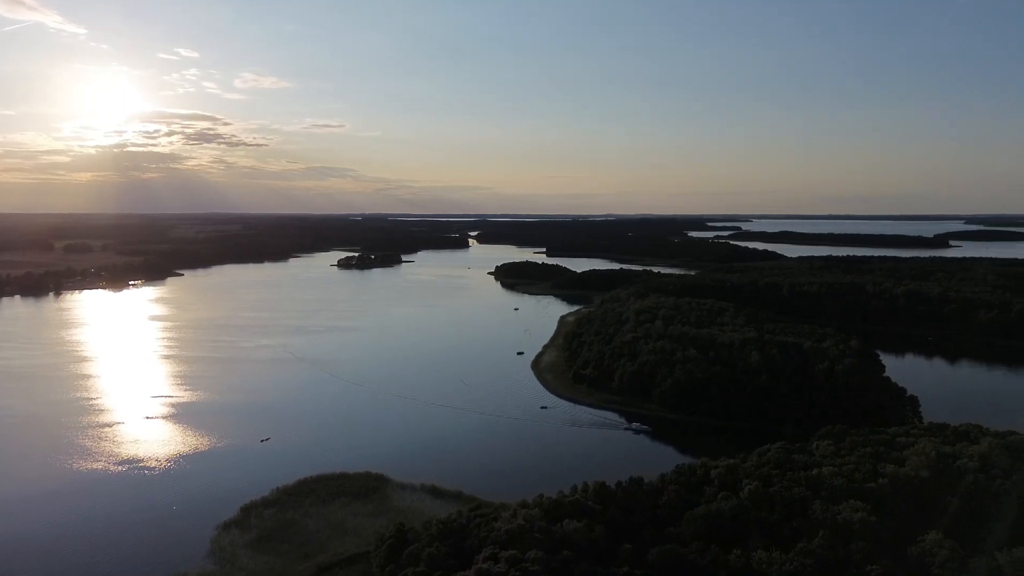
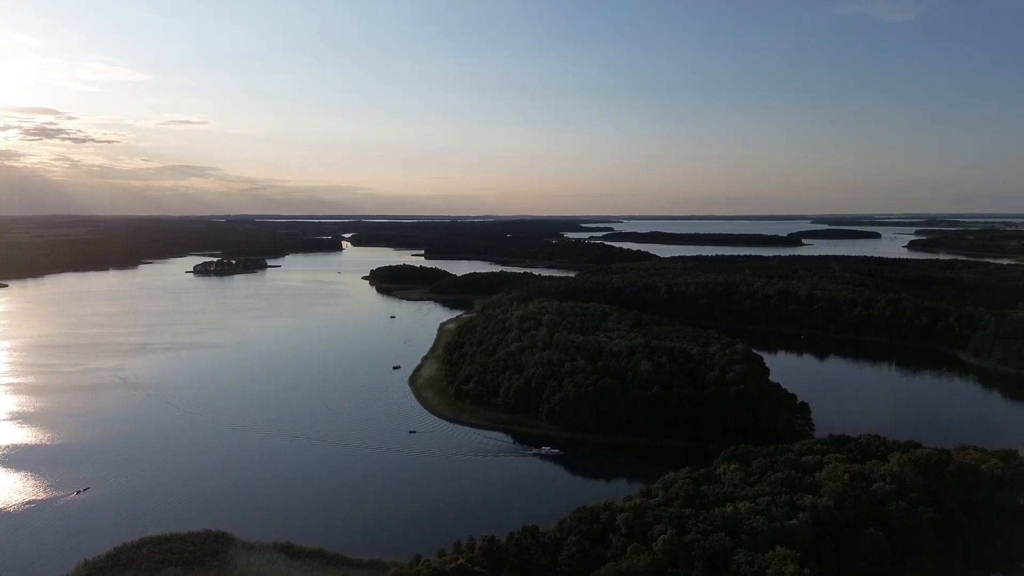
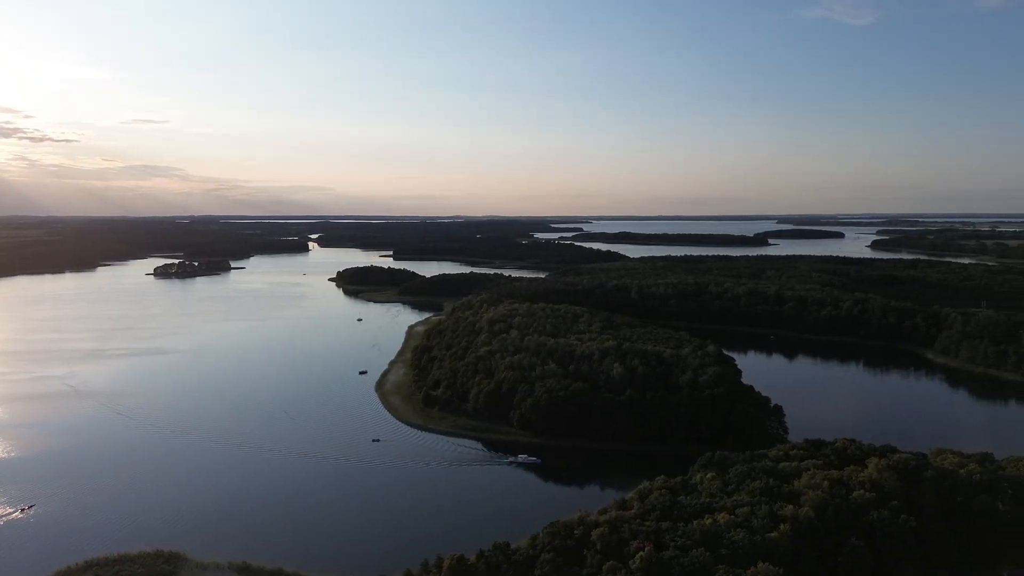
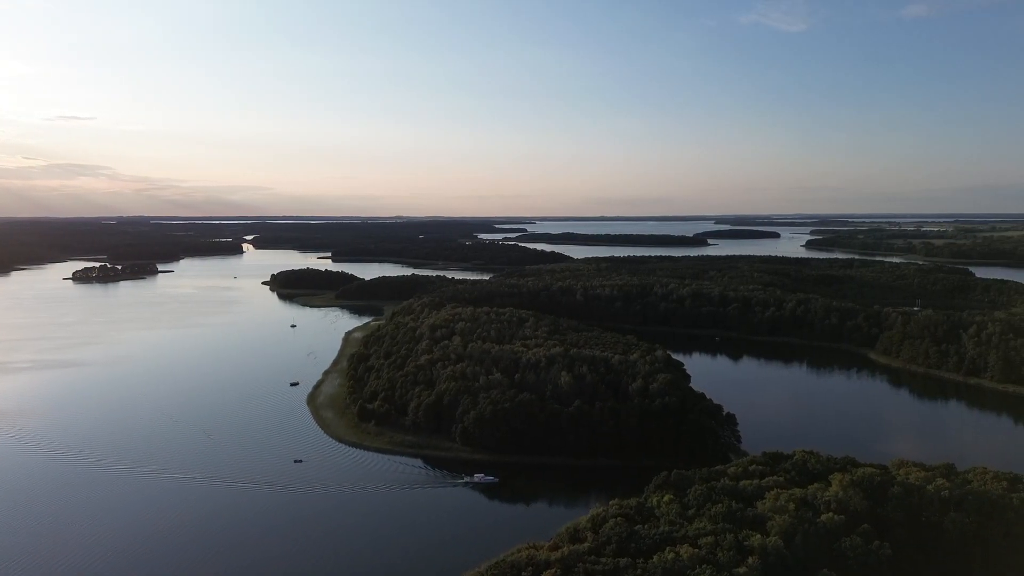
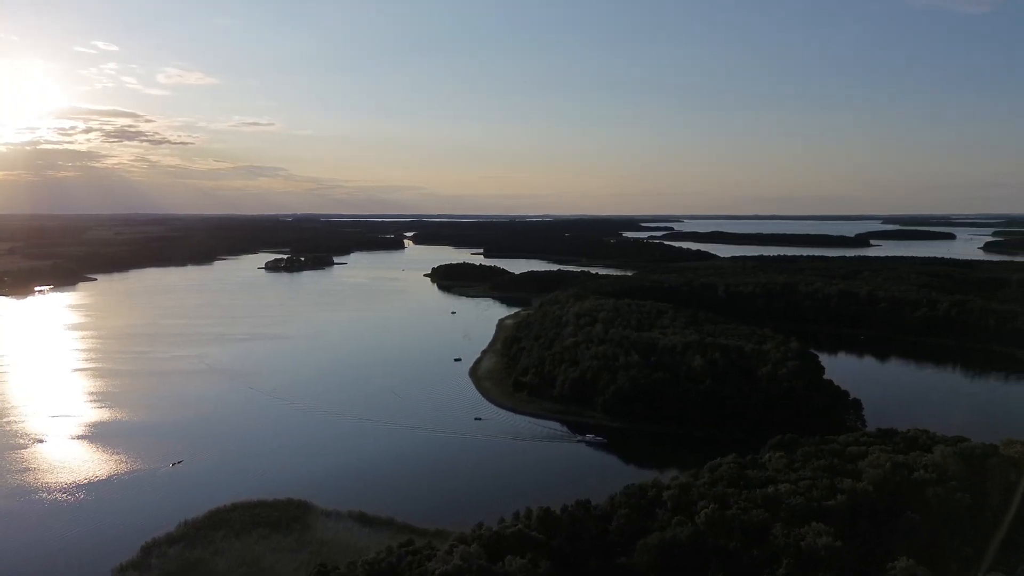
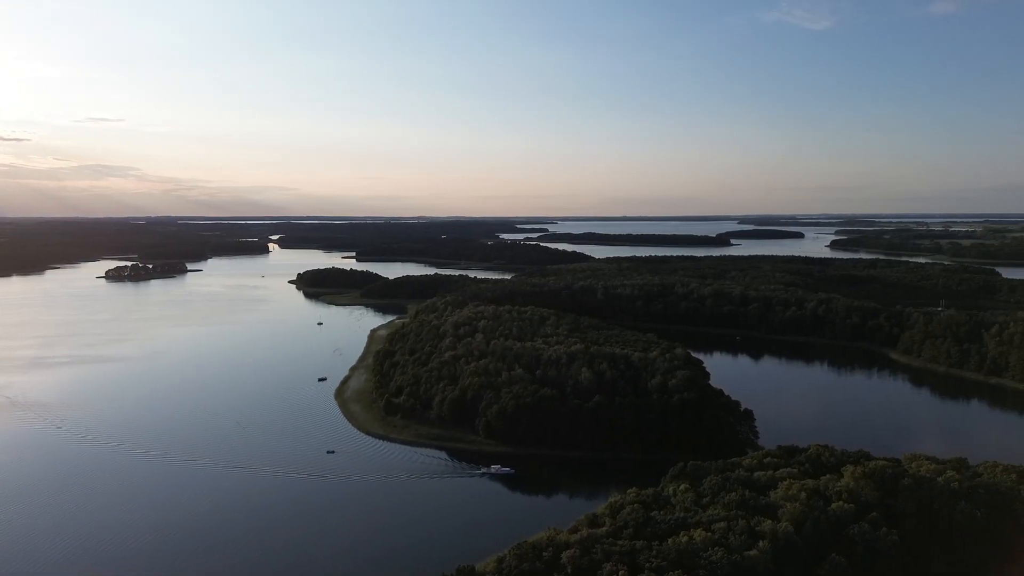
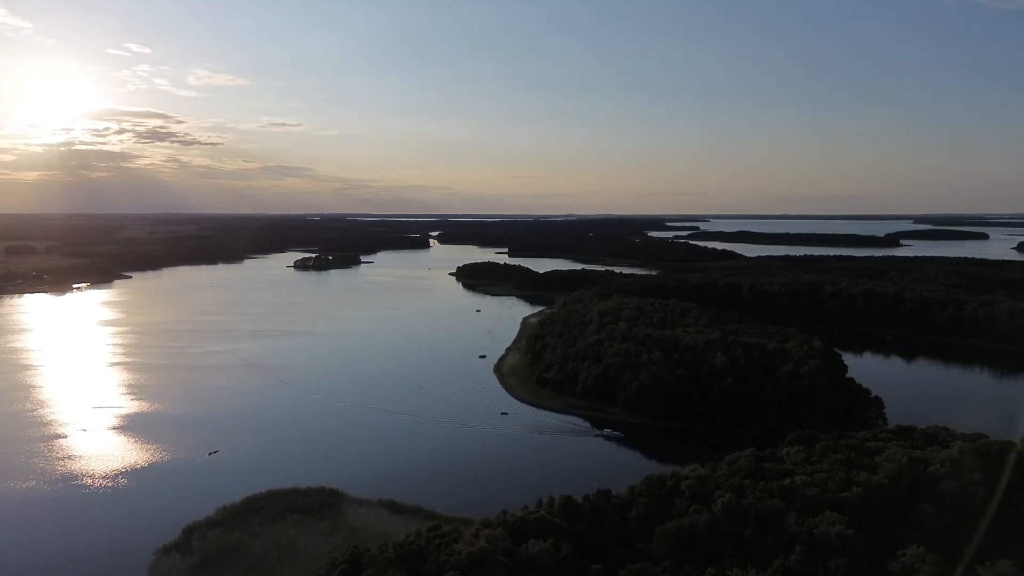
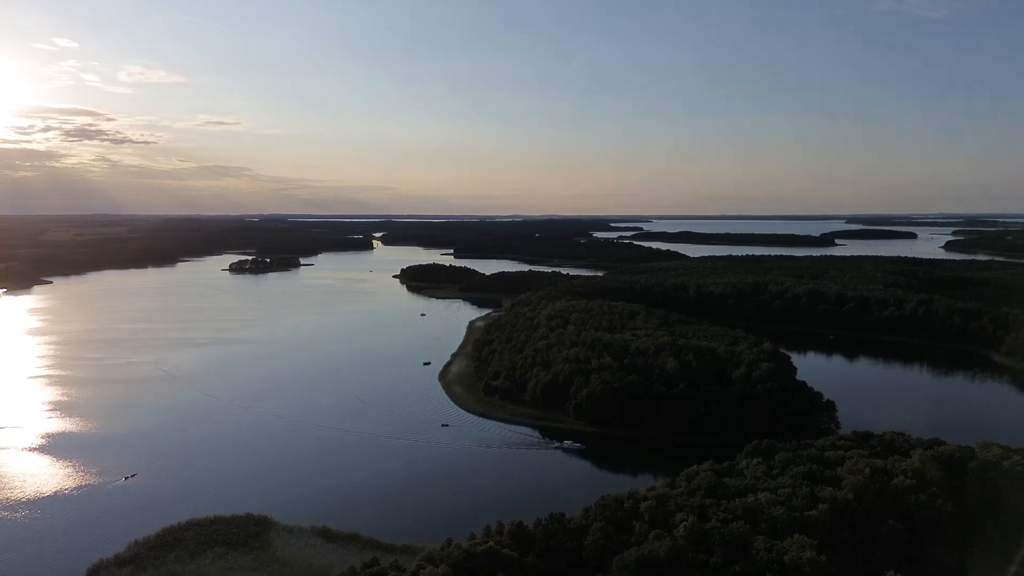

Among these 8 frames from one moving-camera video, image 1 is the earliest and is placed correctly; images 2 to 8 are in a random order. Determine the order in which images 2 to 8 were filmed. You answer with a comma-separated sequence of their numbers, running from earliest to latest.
7, 5, 8, 2, 3, 6, 4
